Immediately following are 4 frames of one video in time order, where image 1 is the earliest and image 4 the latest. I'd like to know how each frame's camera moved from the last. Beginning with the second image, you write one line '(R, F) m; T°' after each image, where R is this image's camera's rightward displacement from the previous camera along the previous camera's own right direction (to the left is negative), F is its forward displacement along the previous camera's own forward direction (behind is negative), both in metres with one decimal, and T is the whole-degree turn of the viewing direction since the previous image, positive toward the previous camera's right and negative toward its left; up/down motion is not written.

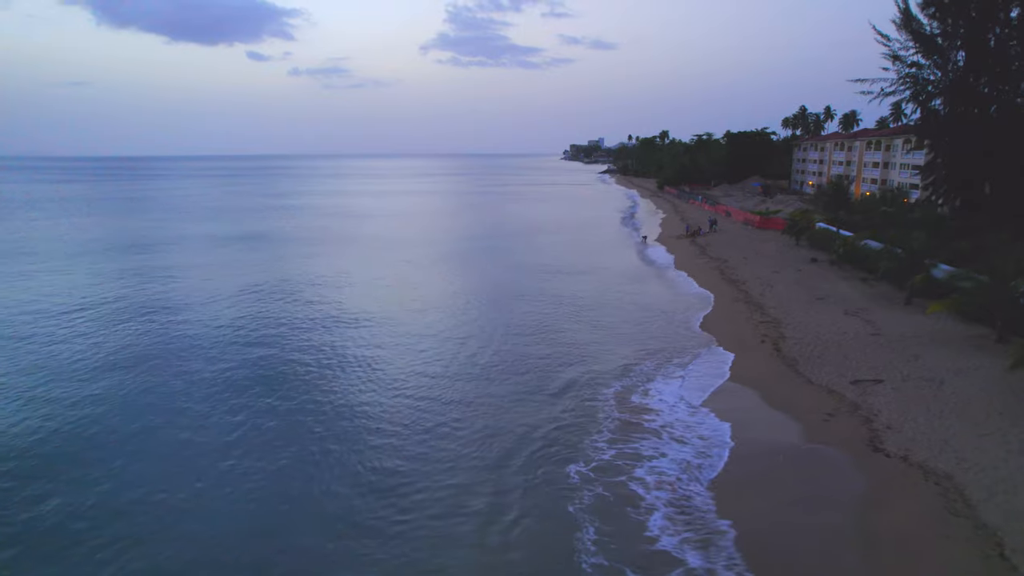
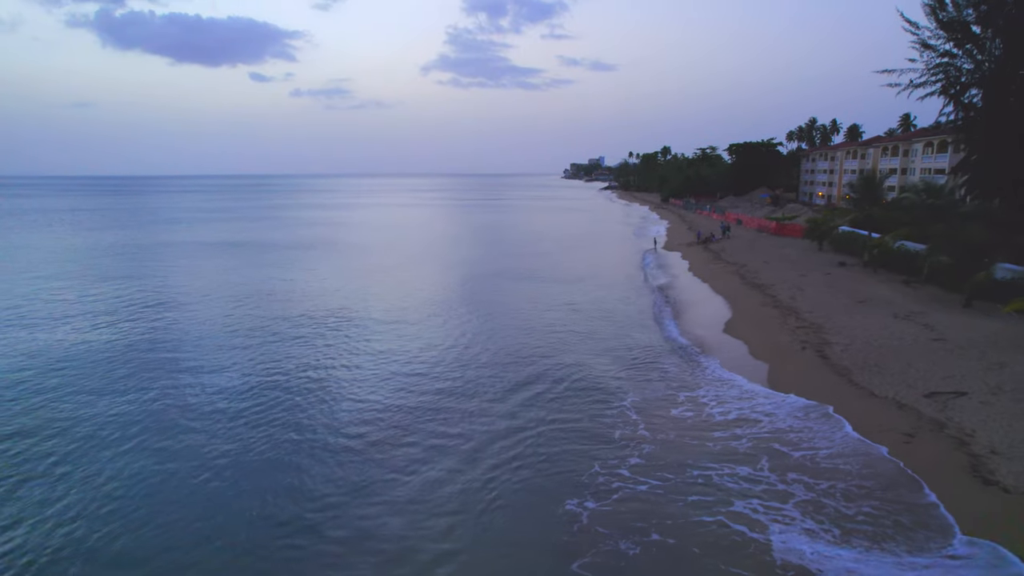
(+0.1, +2.6) m; 0°
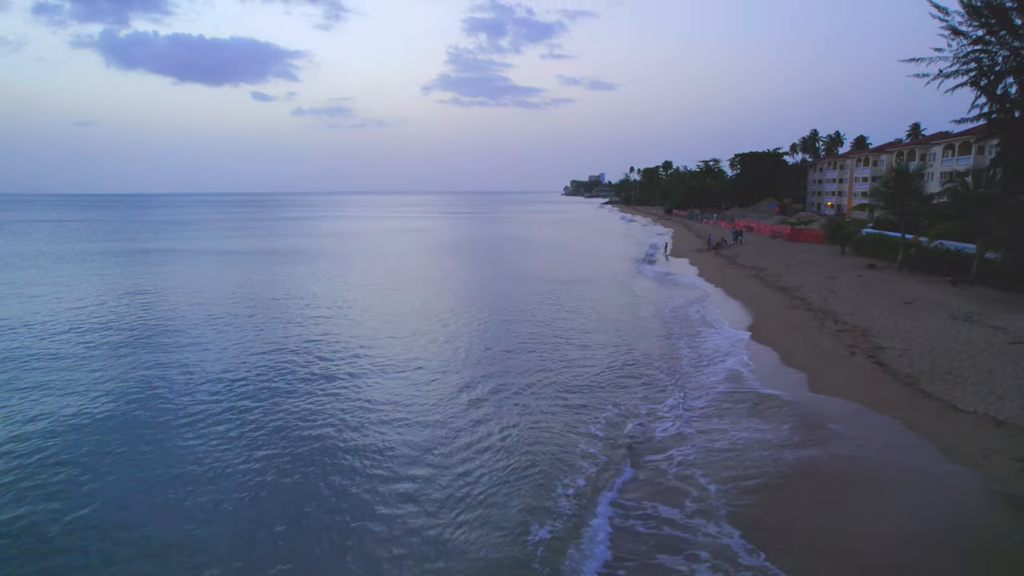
(+0.1, +2.4) m; 0°
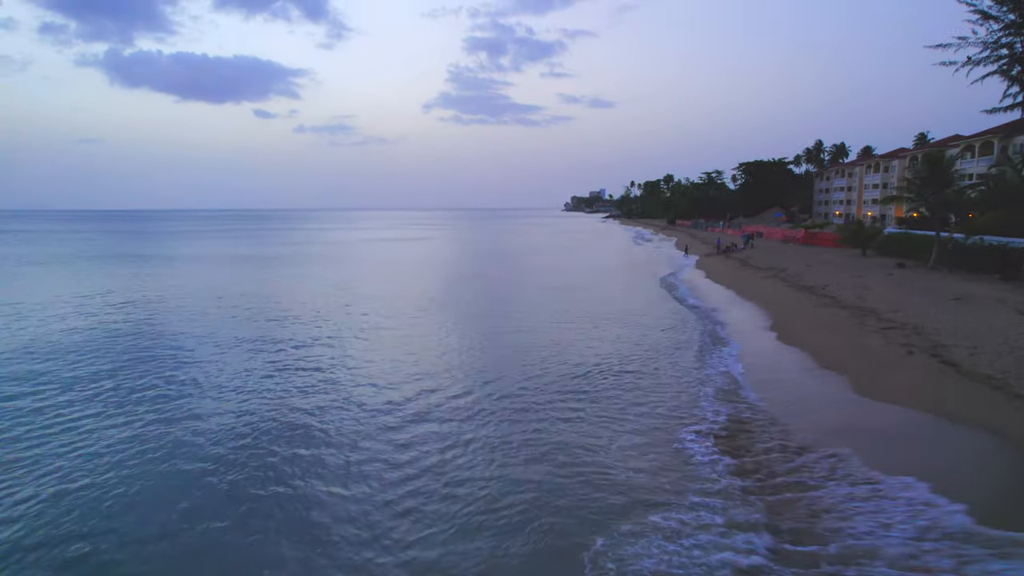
(+0.2, +2.0) m; 0°
